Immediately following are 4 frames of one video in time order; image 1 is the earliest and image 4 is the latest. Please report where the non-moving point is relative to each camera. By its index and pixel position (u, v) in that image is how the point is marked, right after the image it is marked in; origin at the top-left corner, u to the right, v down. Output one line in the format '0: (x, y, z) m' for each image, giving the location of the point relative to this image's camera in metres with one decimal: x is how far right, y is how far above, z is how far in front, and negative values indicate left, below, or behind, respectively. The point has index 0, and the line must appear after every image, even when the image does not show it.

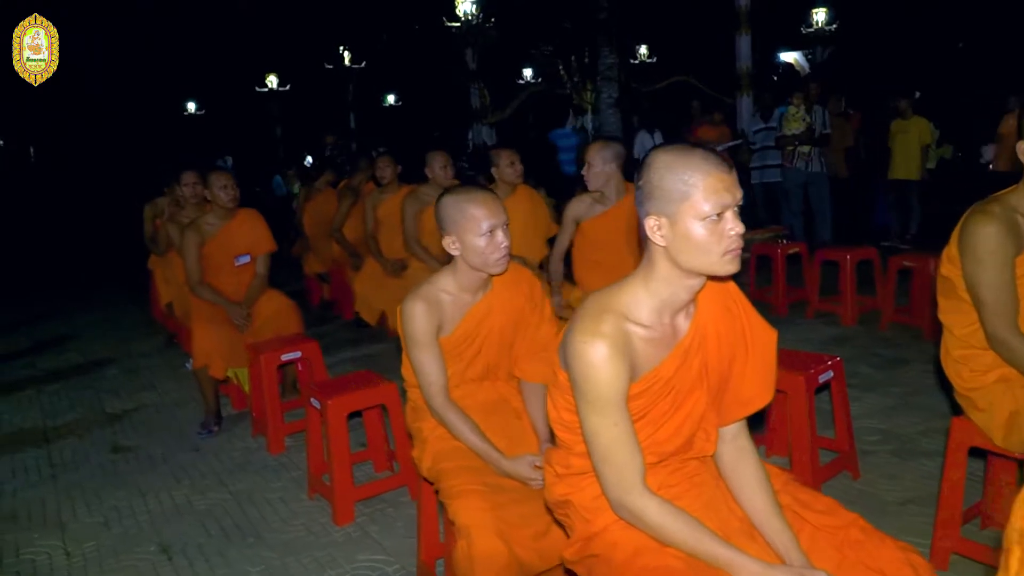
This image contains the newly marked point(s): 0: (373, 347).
0: (-1.0, -0.4, +6.8) m
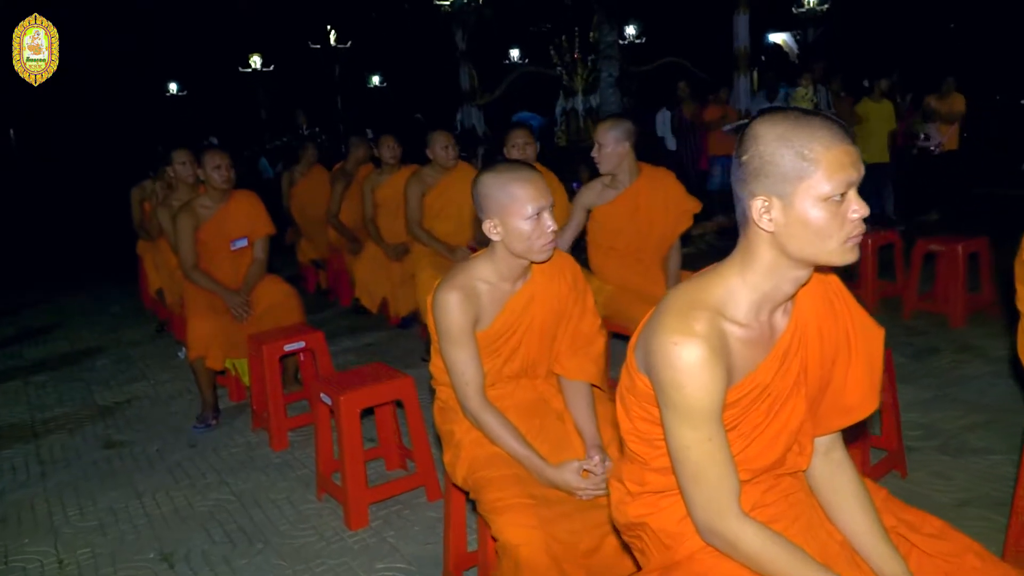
0: (-1.0, -0.3, +6.5) m
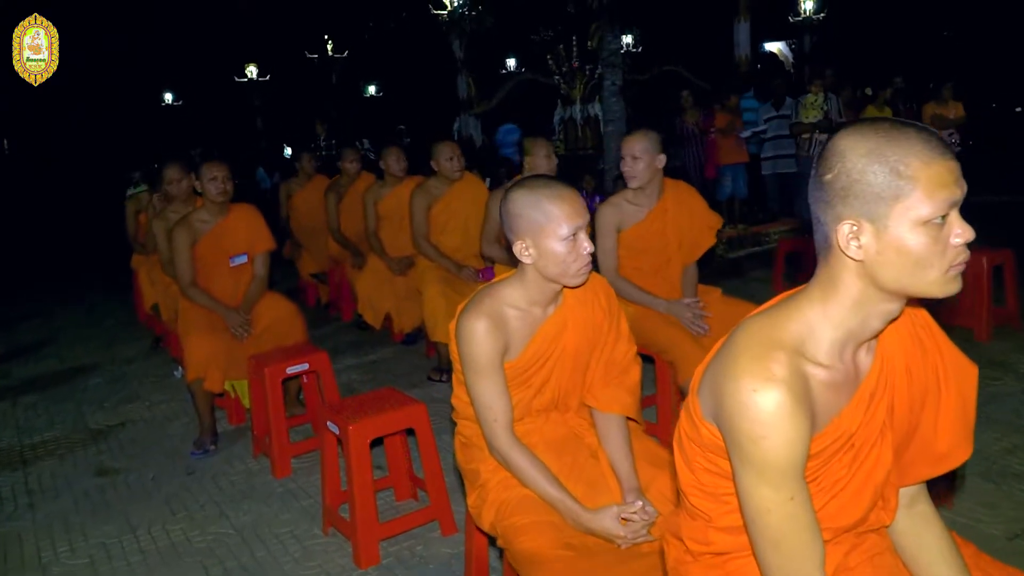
0: (-0.9, -0.4, +6.3) m
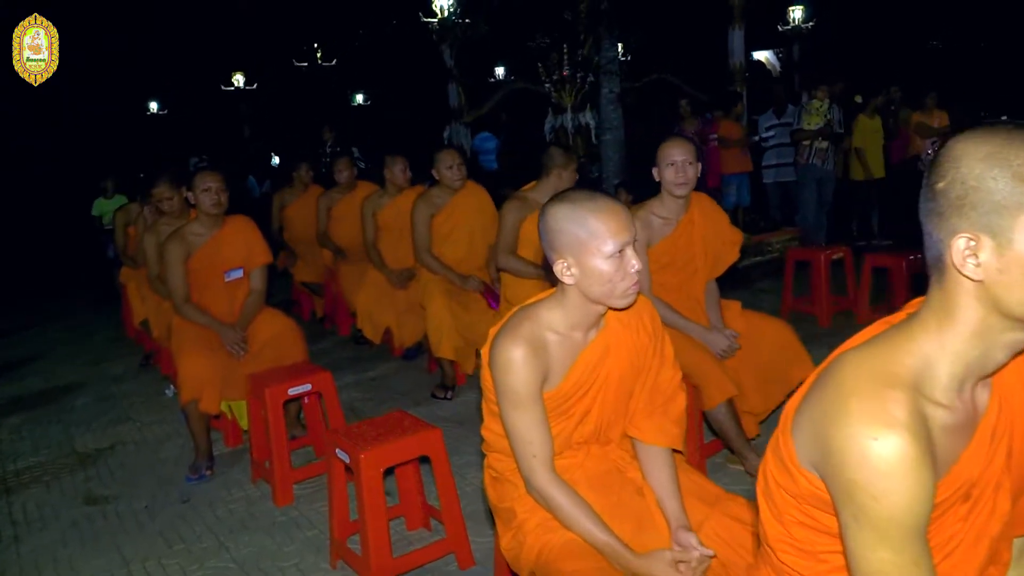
0: (-0.9, -0.5, +6.1) m
